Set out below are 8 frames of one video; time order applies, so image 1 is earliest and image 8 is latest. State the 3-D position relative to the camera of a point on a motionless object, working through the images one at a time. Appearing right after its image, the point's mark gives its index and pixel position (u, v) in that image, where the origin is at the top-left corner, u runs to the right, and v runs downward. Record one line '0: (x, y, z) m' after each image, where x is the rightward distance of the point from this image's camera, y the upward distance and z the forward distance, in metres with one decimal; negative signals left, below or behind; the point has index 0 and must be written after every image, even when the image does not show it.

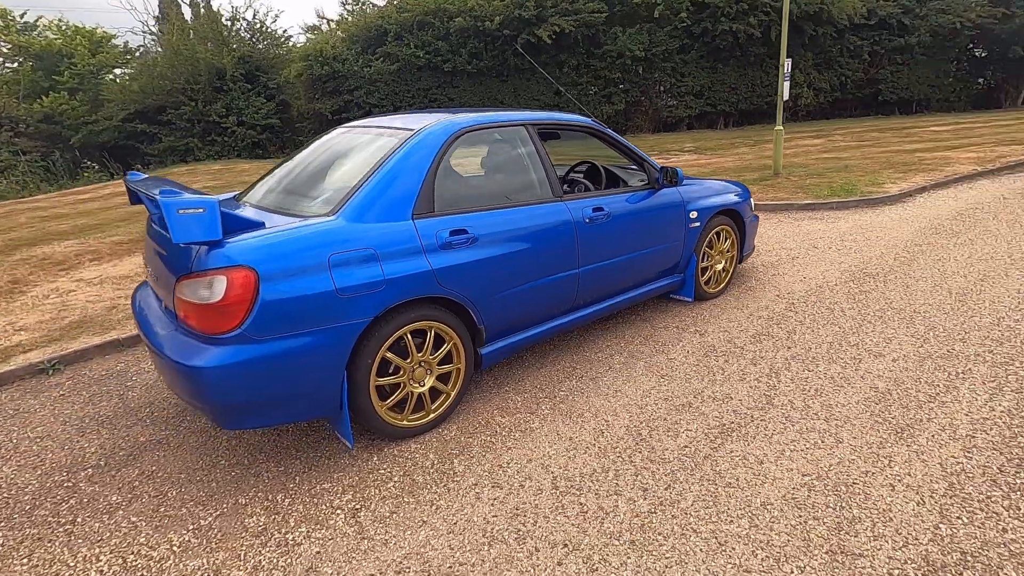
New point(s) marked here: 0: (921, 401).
0: (+2.2, -0.6, +2.8) m
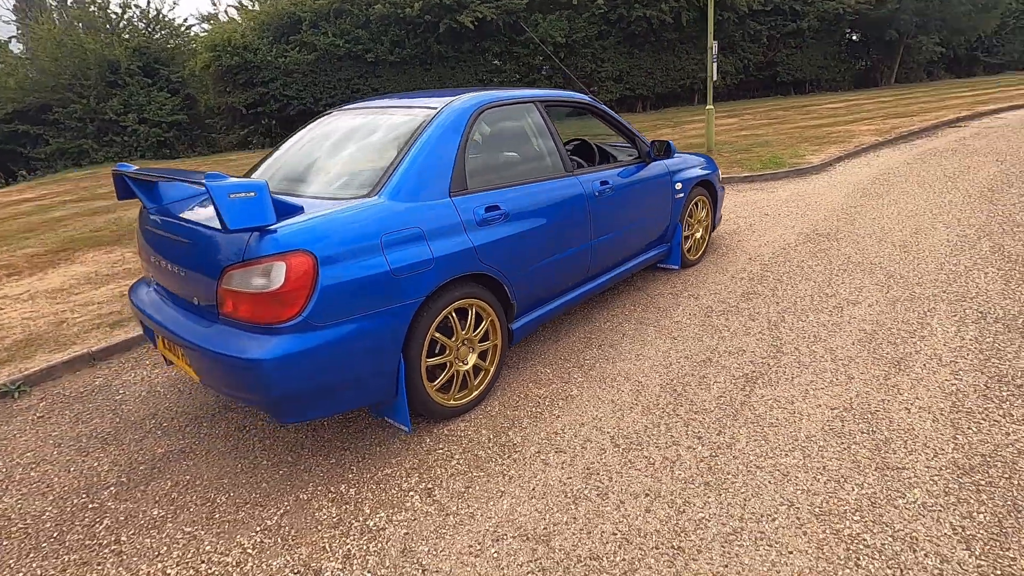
0: (+2.3, -0.3, +3.2) m
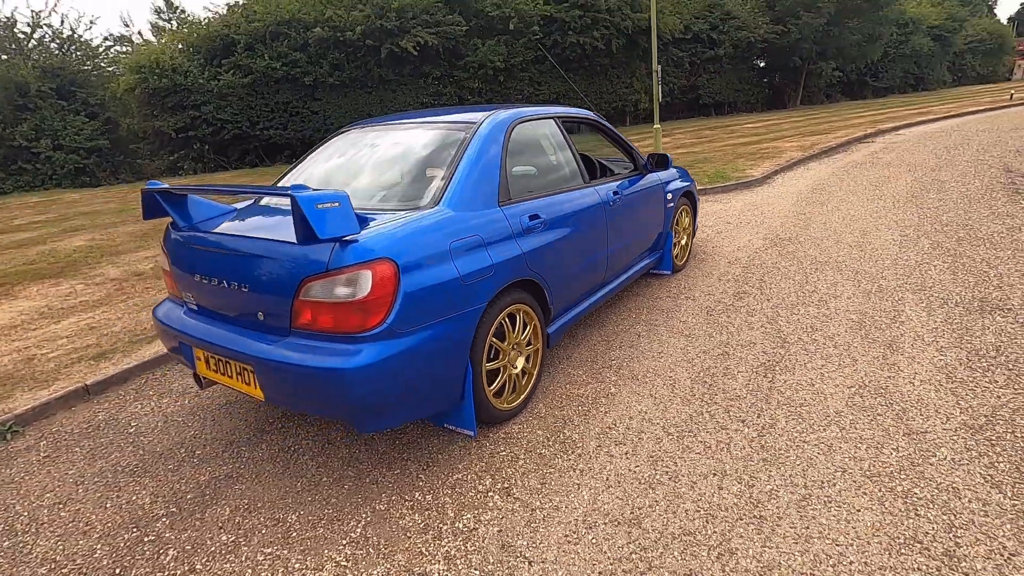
0: (+2.5, -0.2, +3.6) m
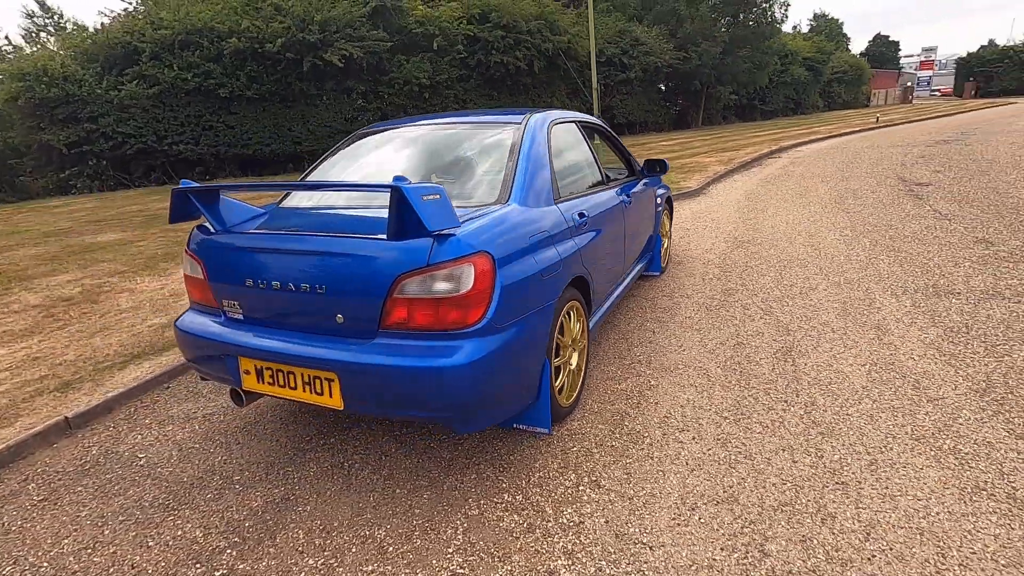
0: (+2.6, -0.2, +4.0) m
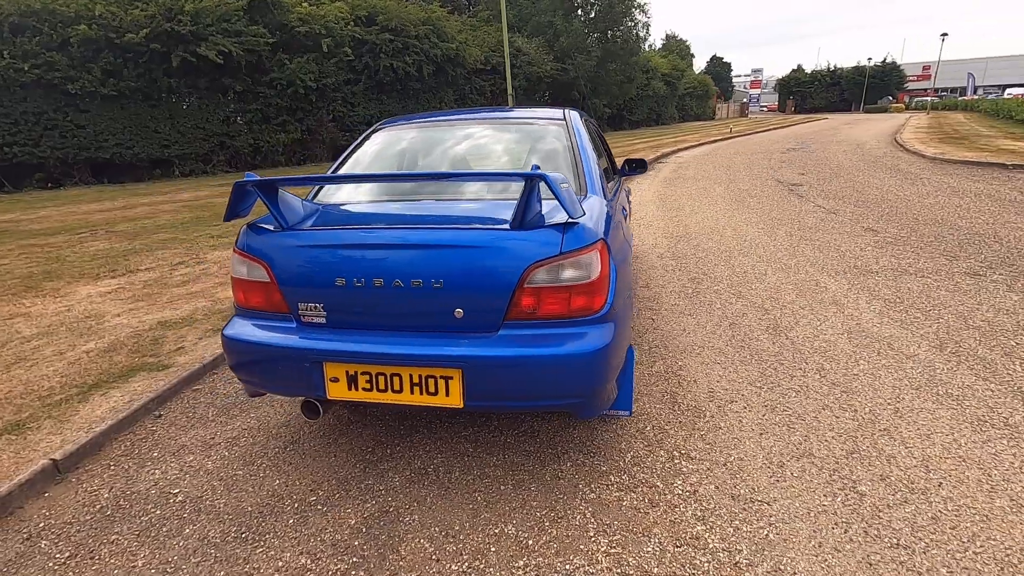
0: (+2.6, 0.0, +4.6) m
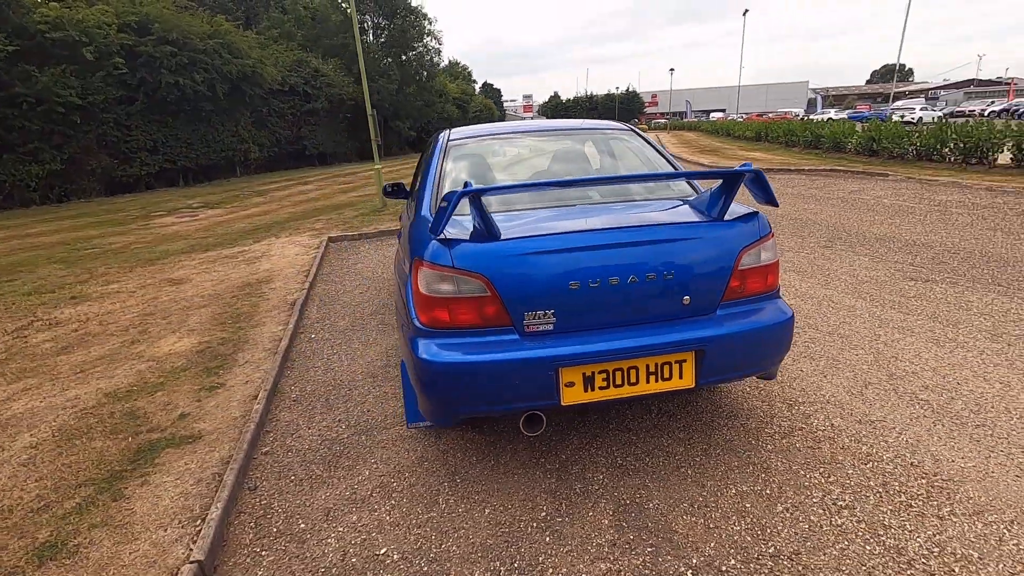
0: (+2.4, +0.2, +5.6) m
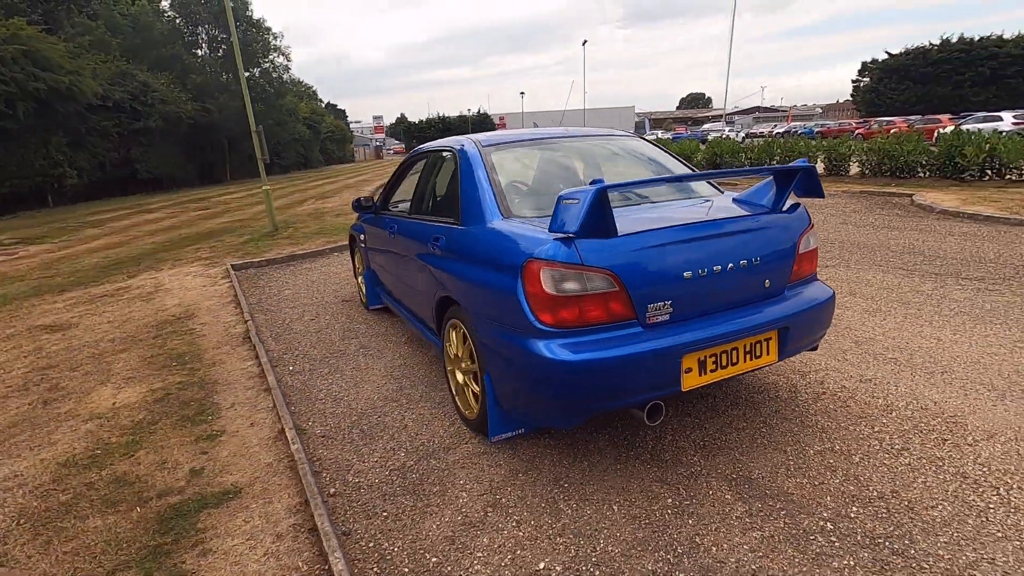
0: (+1.9, +0.2, +6.2) m
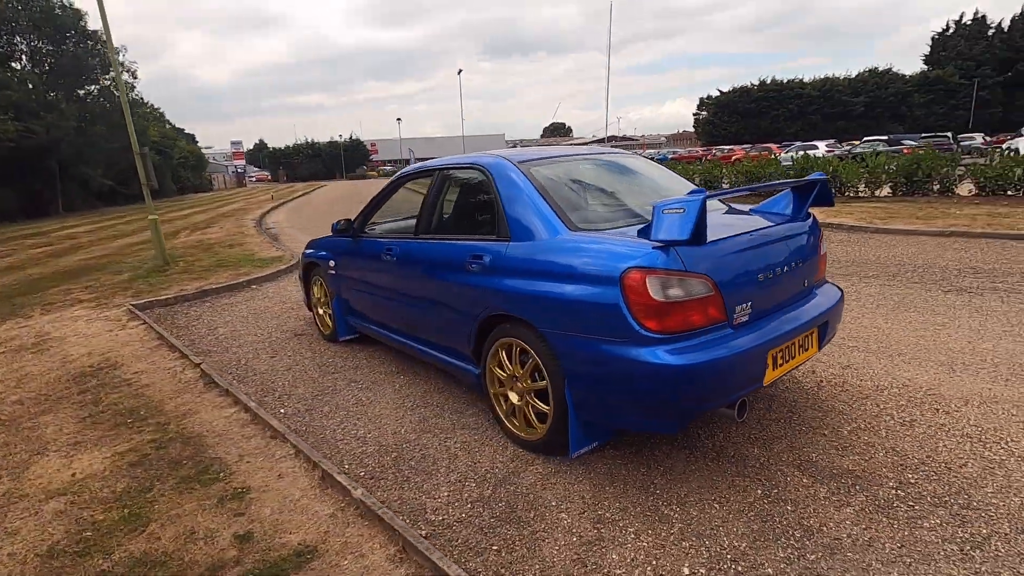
0: (+1.3, +0.1, +6.5) m
